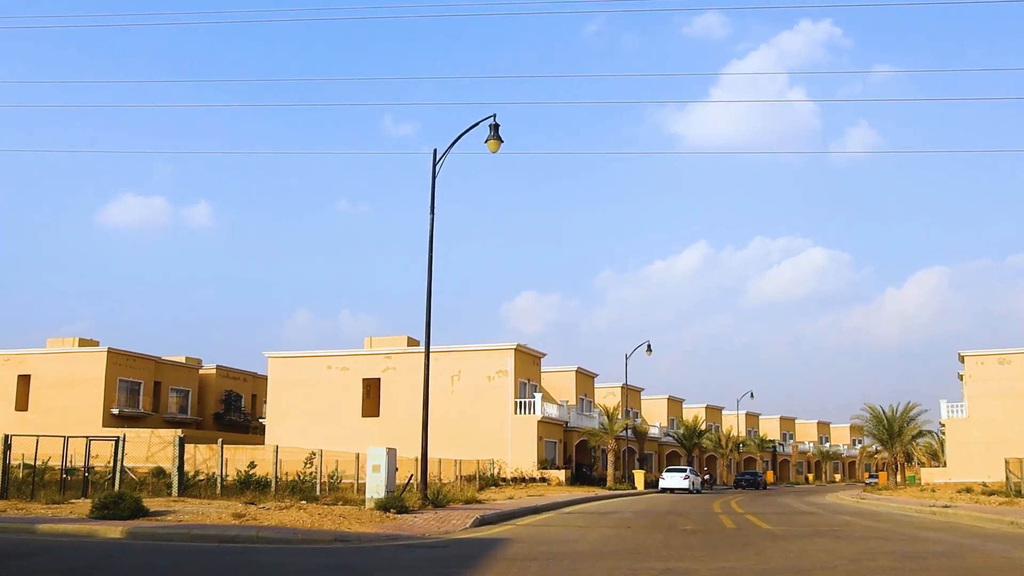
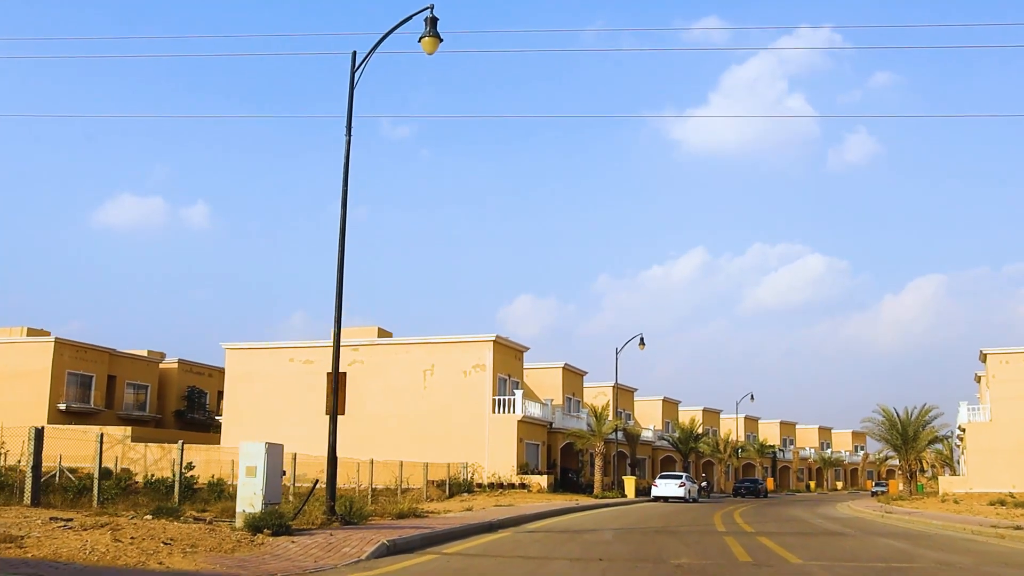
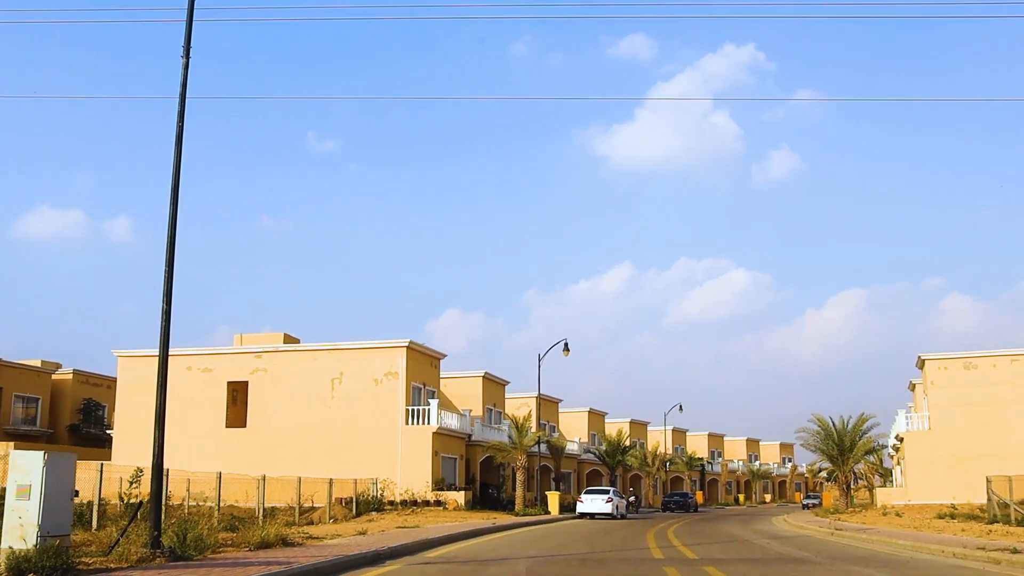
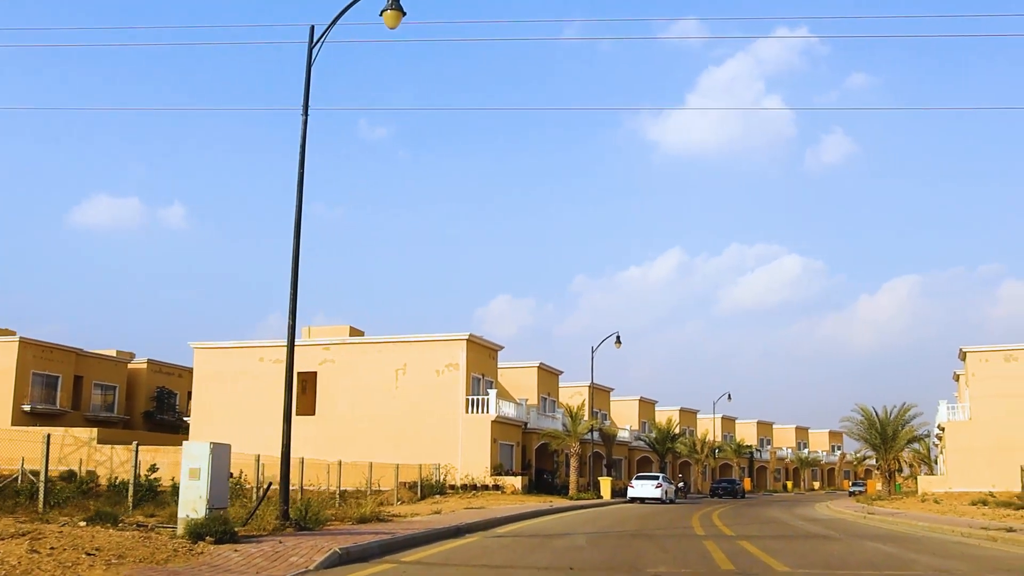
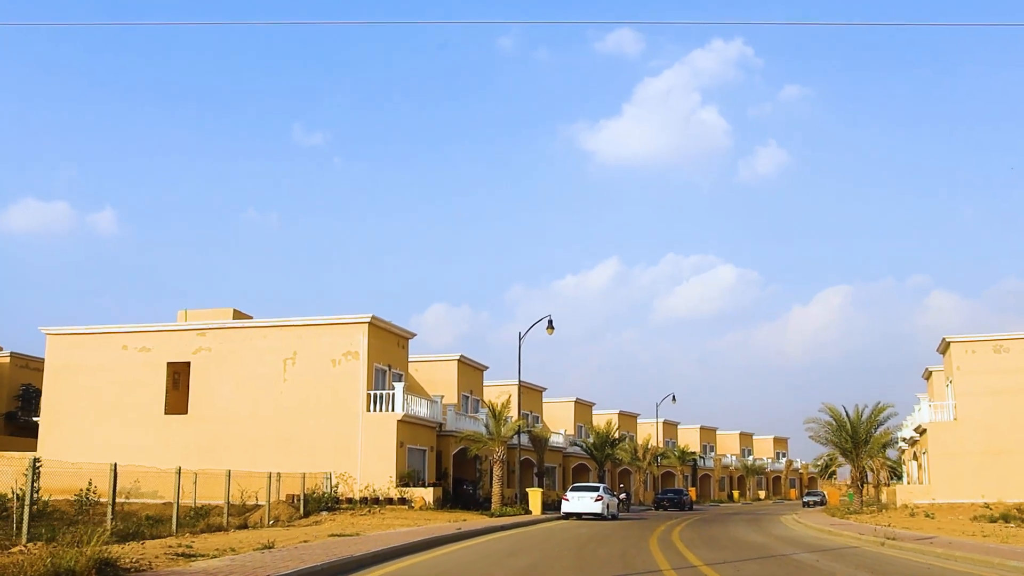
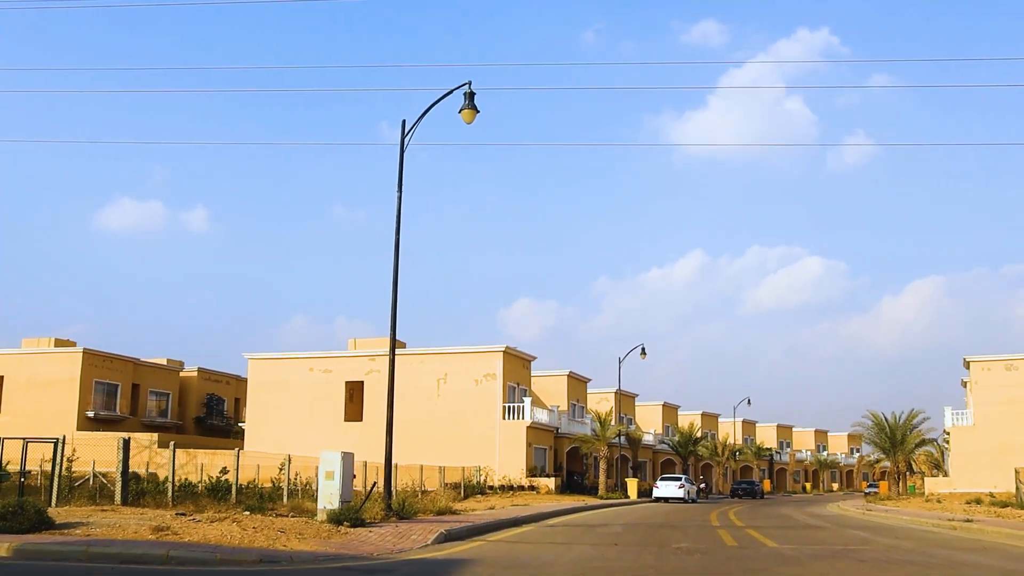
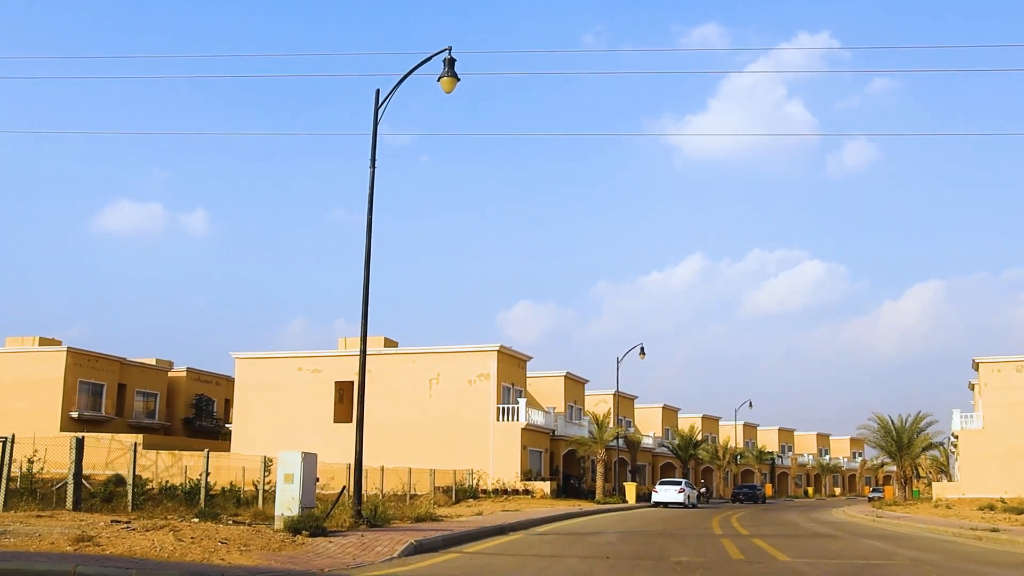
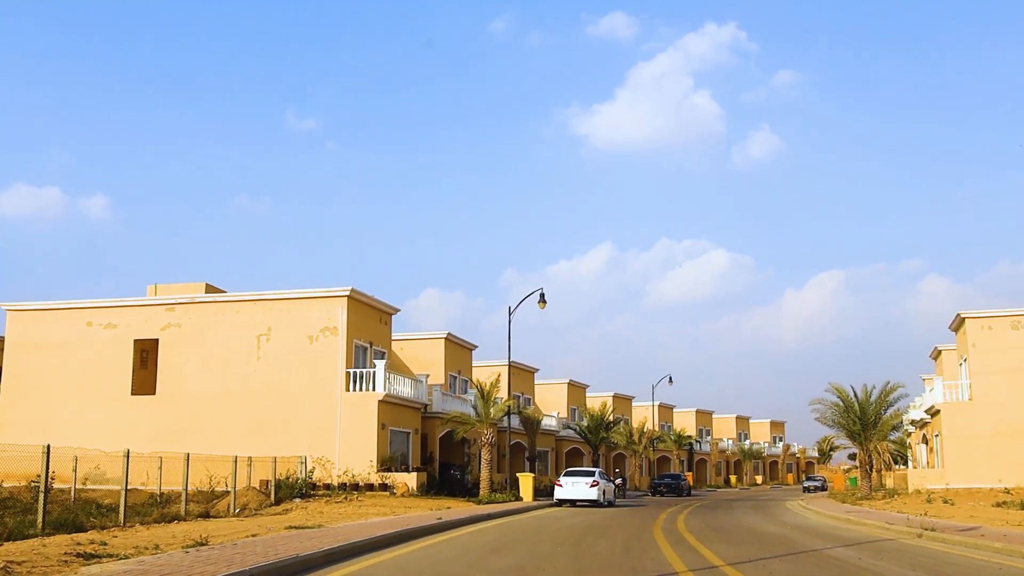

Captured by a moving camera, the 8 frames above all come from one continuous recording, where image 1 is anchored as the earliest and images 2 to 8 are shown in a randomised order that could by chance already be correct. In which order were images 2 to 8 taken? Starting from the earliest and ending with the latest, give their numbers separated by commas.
6, 7, 2, 4, 3, 5, 8
